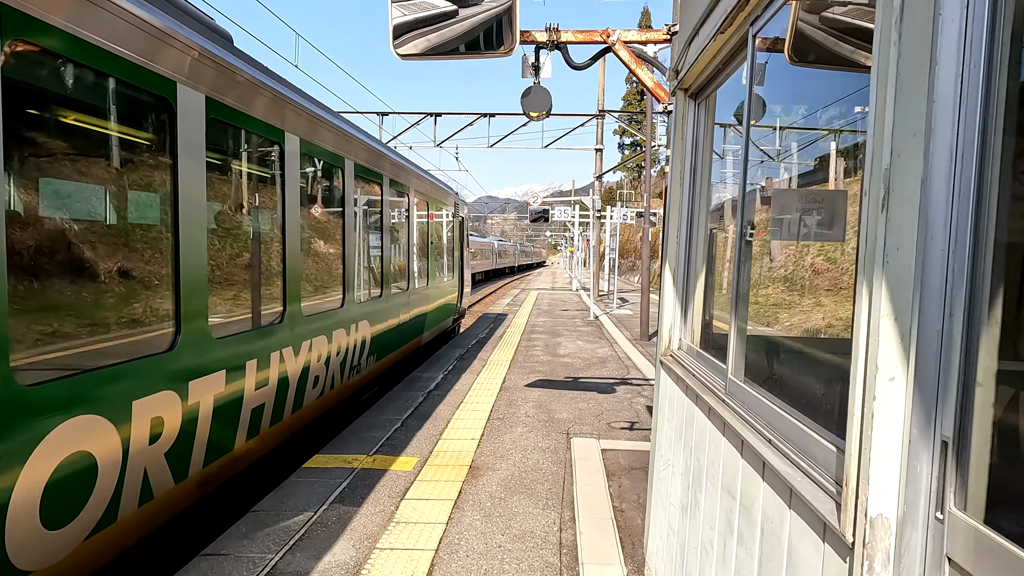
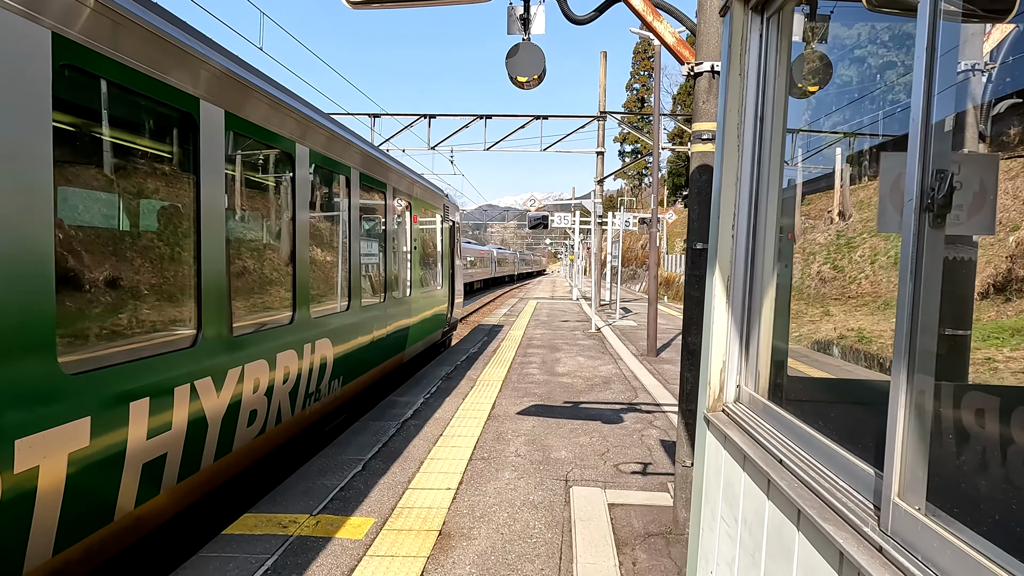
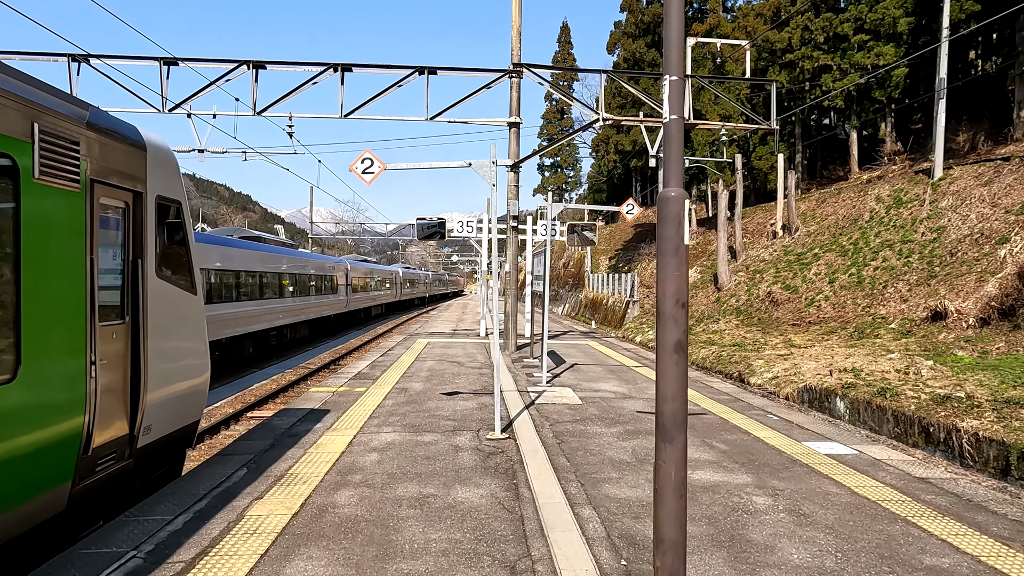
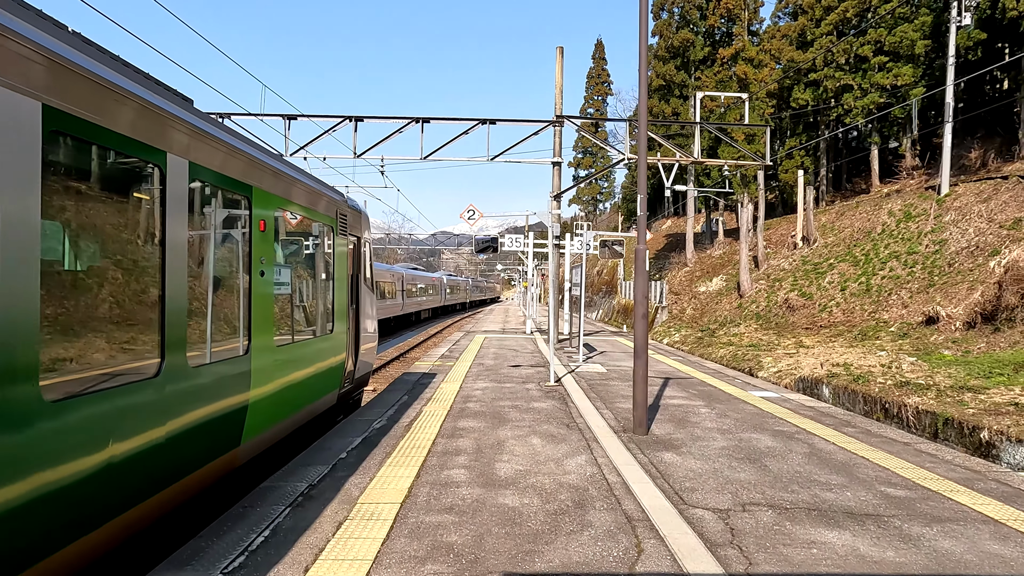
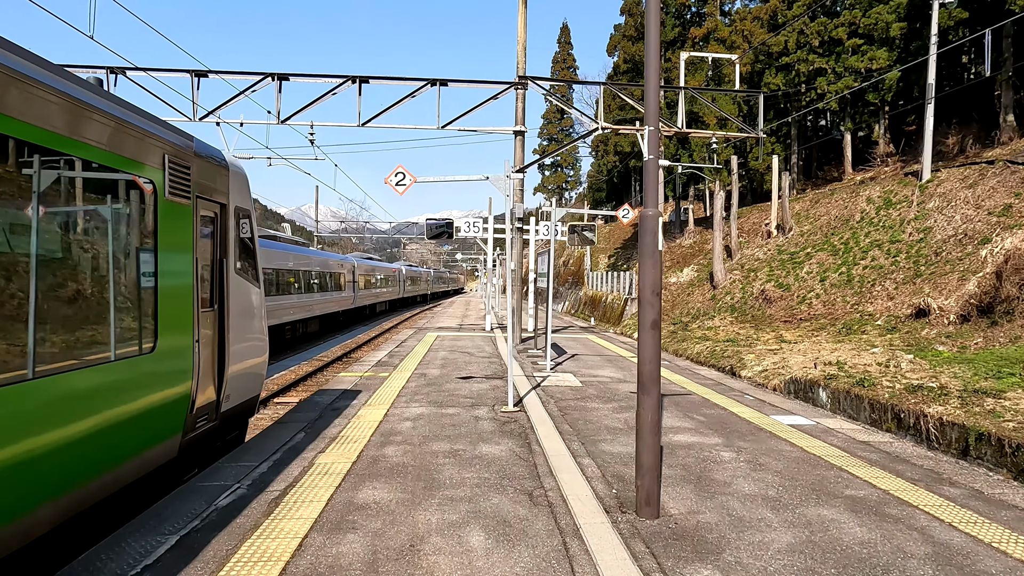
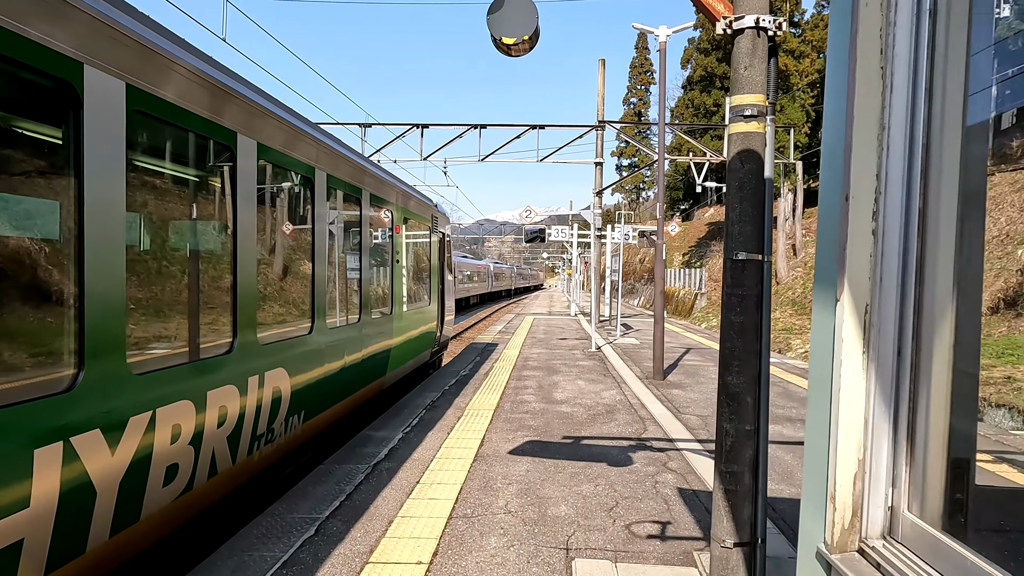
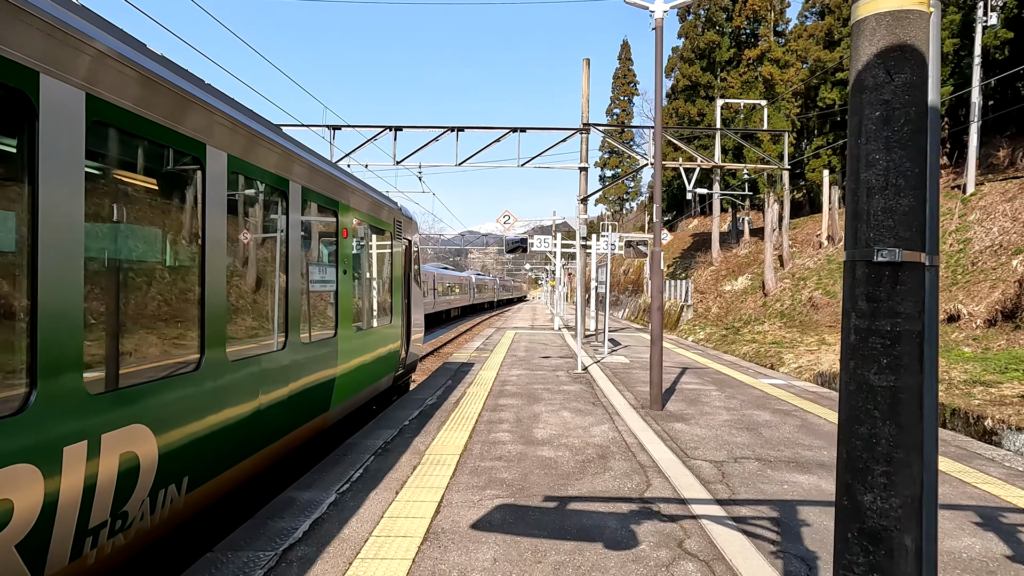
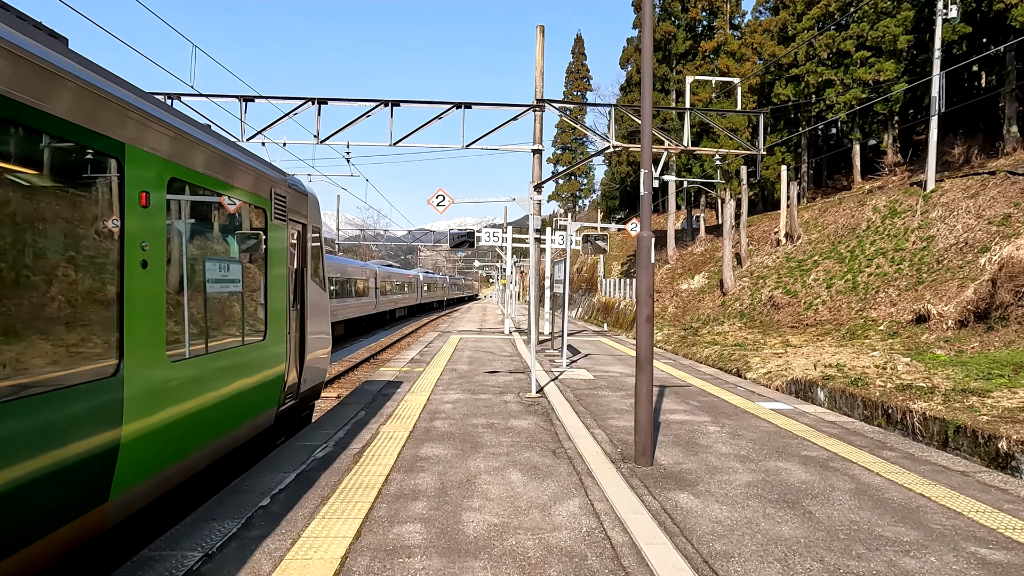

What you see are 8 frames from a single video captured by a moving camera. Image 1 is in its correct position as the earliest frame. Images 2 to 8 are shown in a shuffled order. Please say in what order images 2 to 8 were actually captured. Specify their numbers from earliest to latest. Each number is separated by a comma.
2, 6, 7, 4, 8, 5, 3
